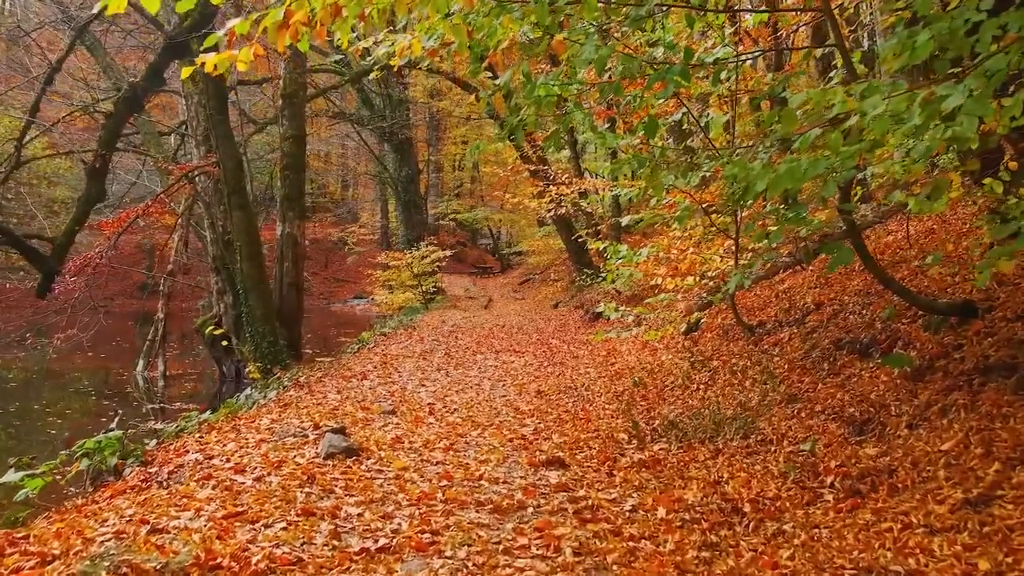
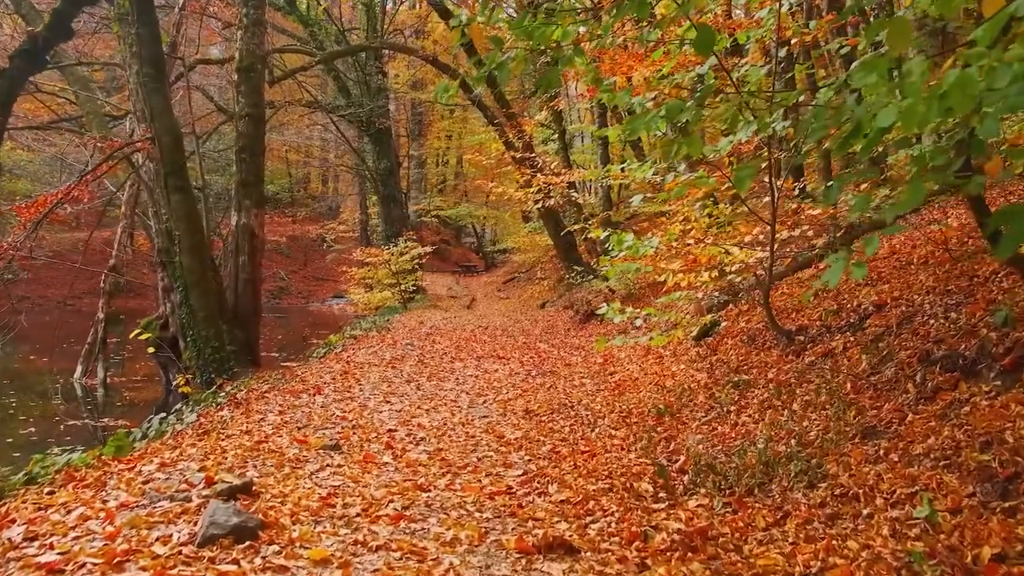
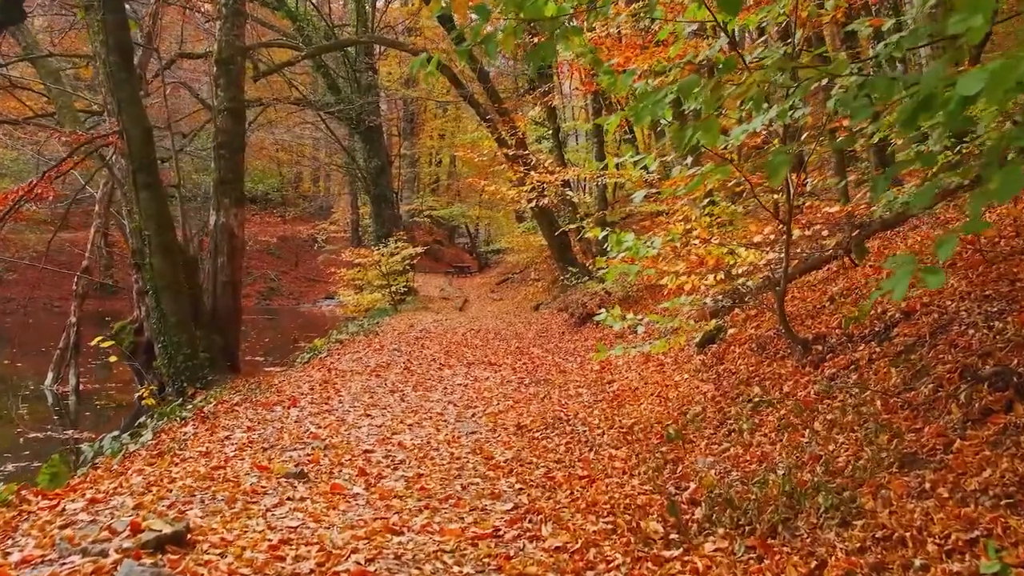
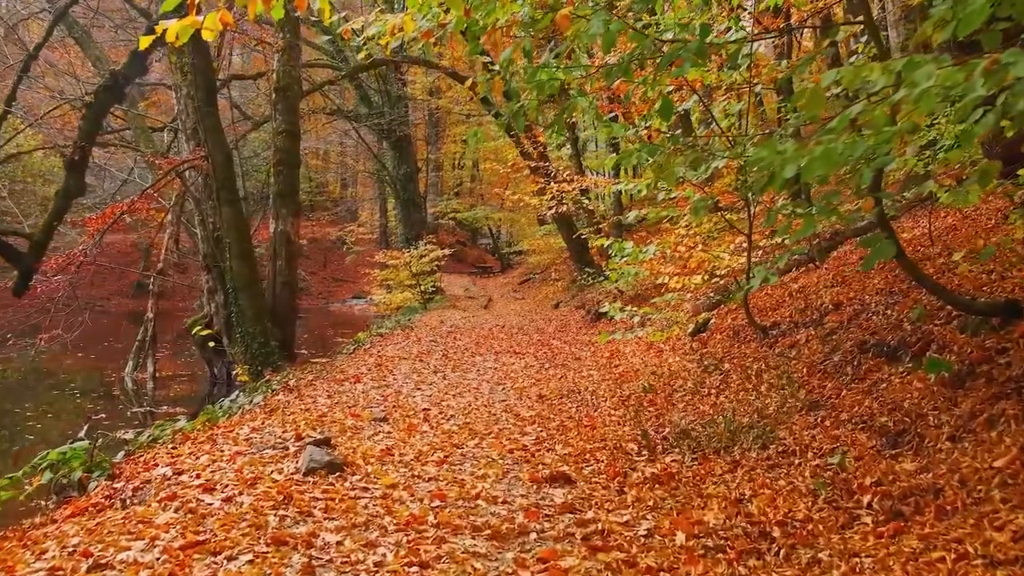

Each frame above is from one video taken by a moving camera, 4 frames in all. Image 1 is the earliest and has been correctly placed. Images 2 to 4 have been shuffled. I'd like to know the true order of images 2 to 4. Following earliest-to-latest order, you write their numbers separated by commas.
4, 2, 3
